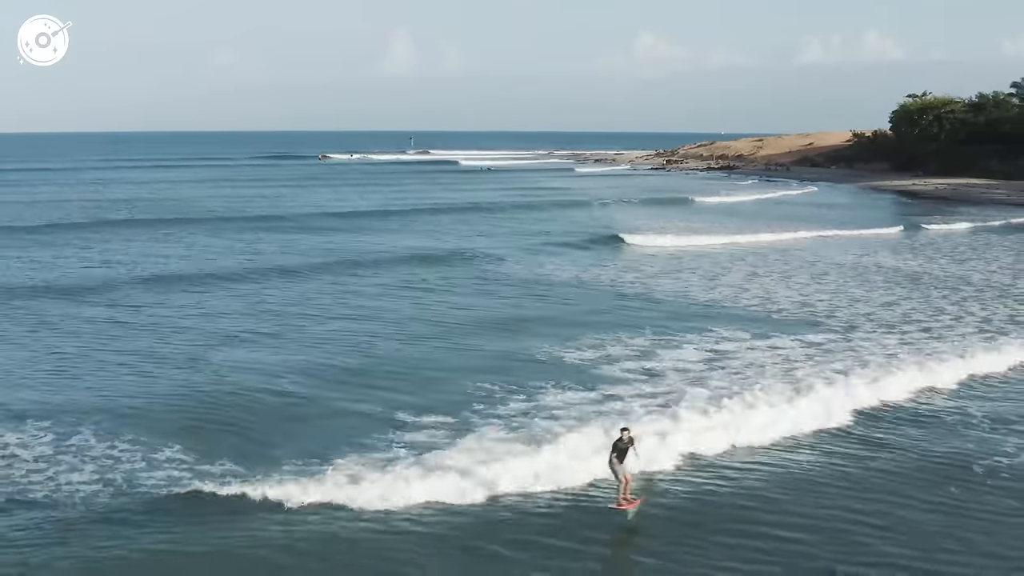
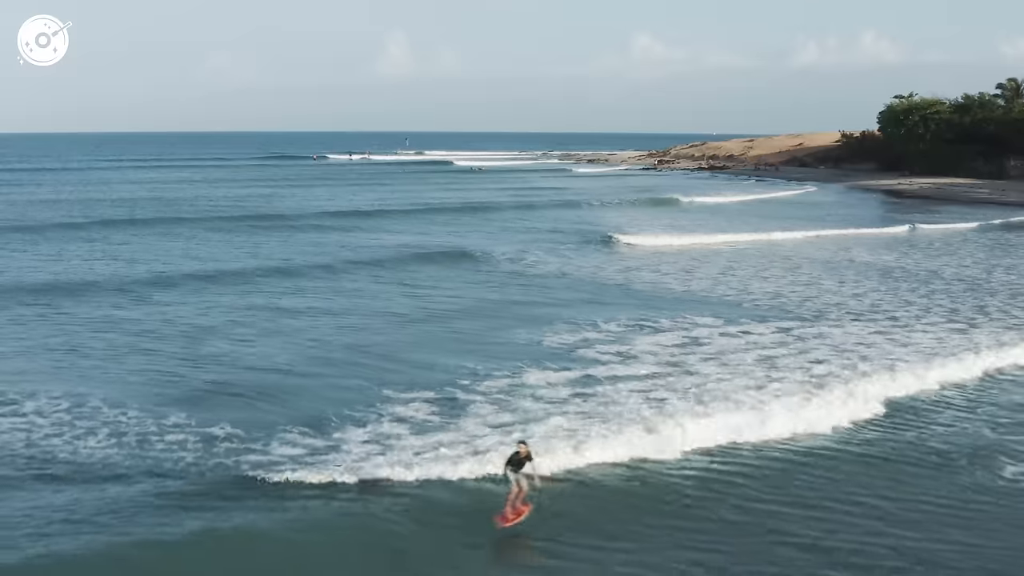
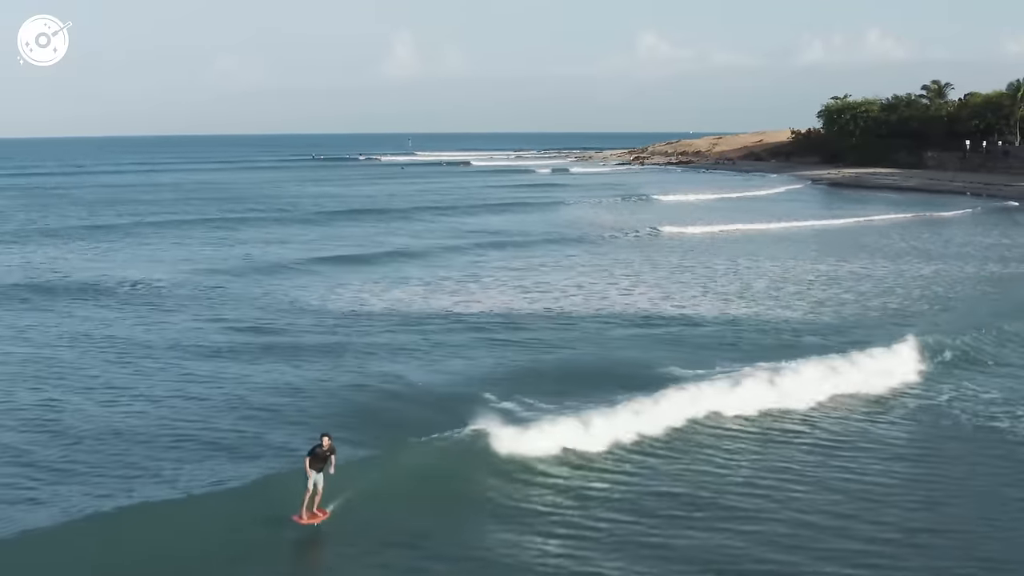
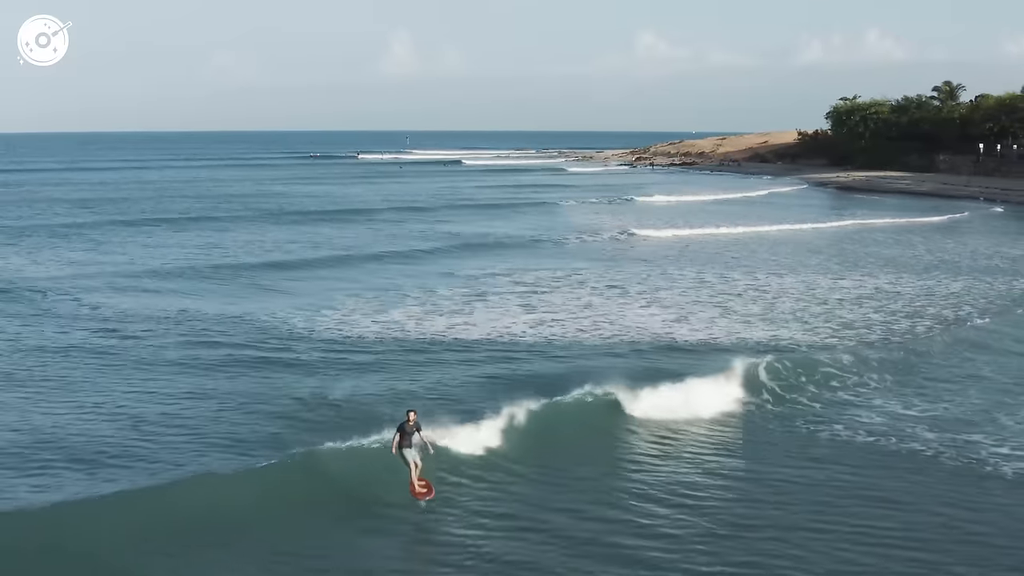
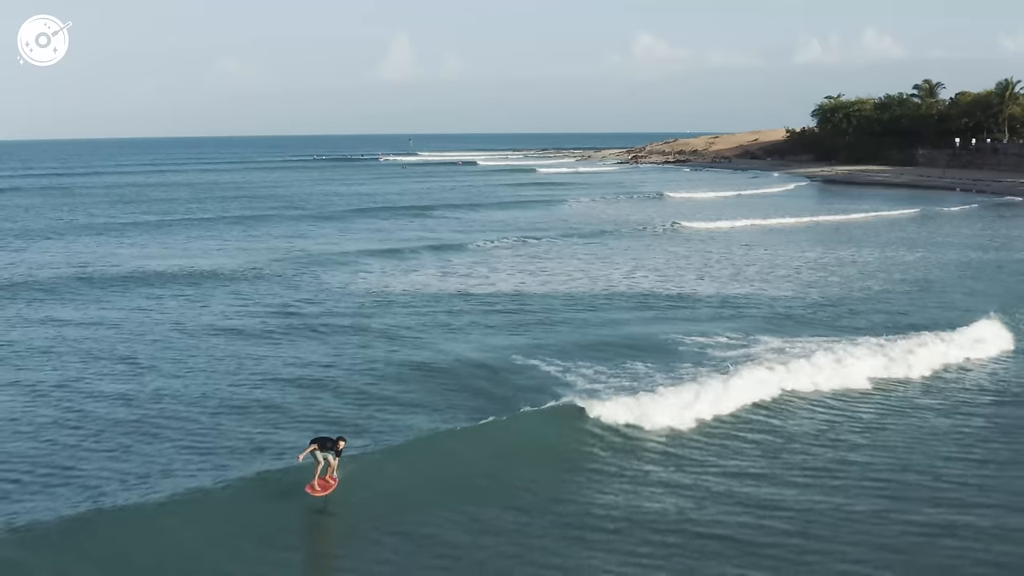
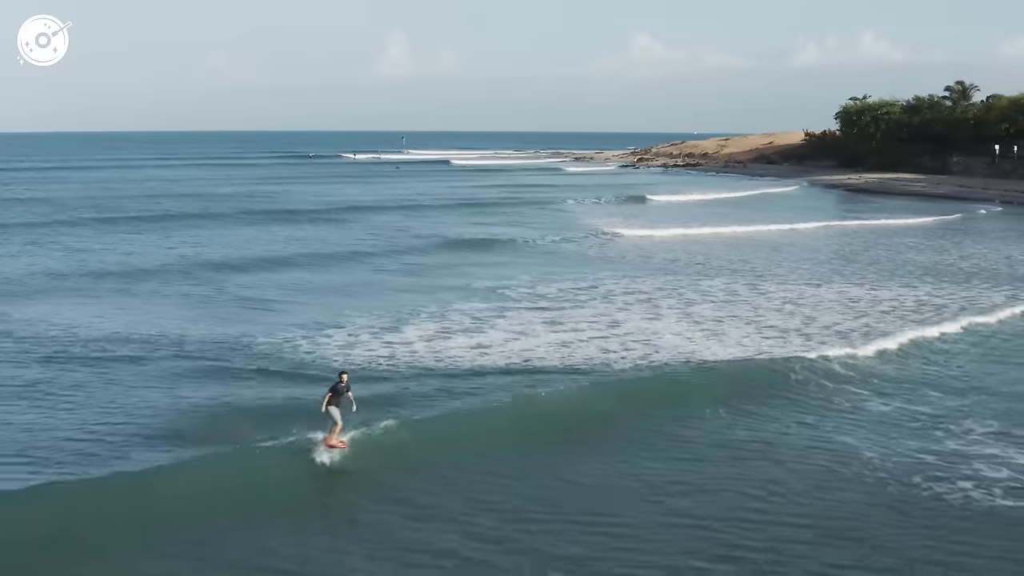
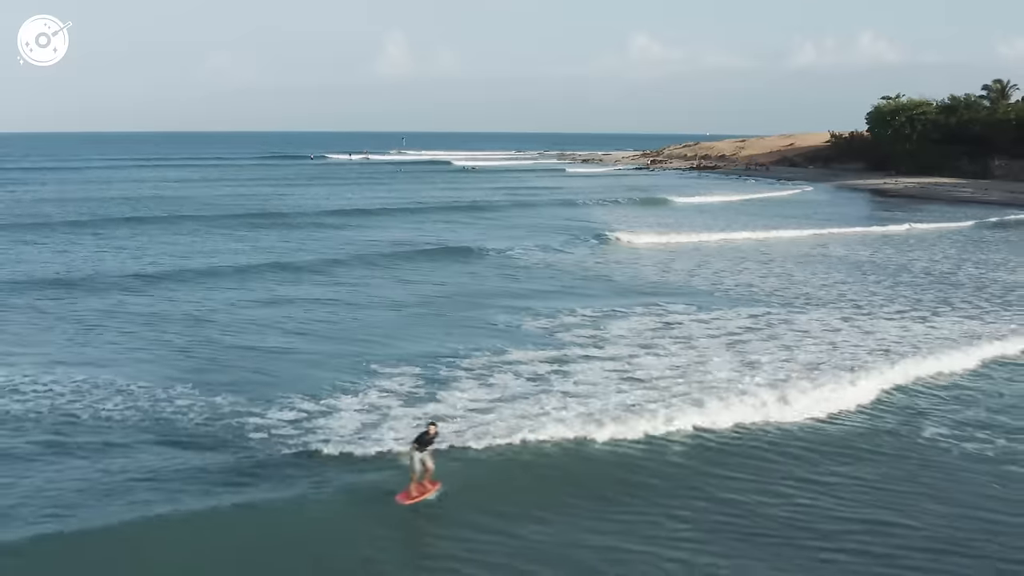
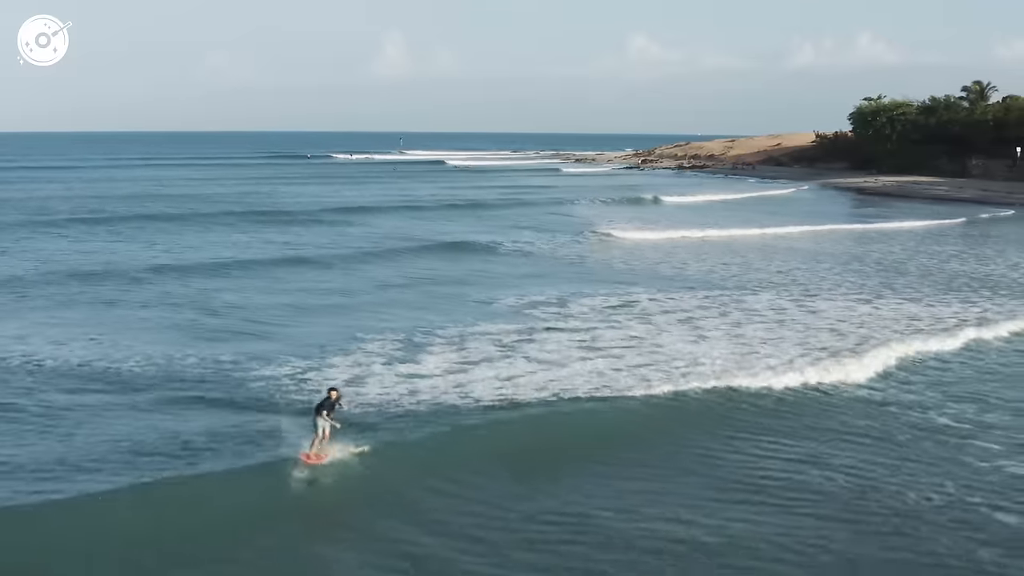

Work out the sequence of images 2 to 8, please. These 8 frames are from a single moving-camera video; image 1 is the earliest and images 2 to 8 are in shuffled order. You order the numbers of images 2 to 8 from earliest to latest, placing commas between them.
2, 7, 8, 6, 4, 3, 5
